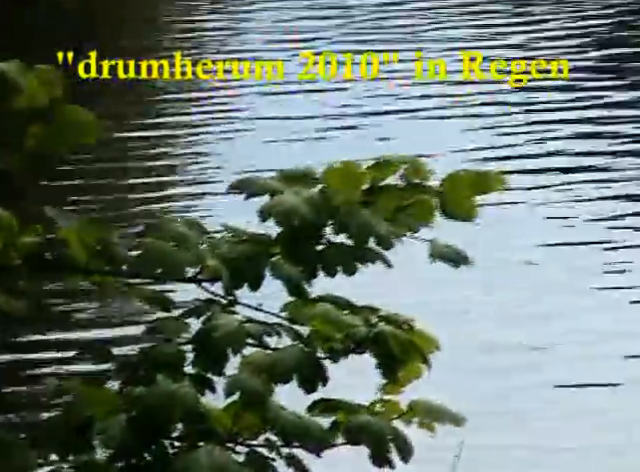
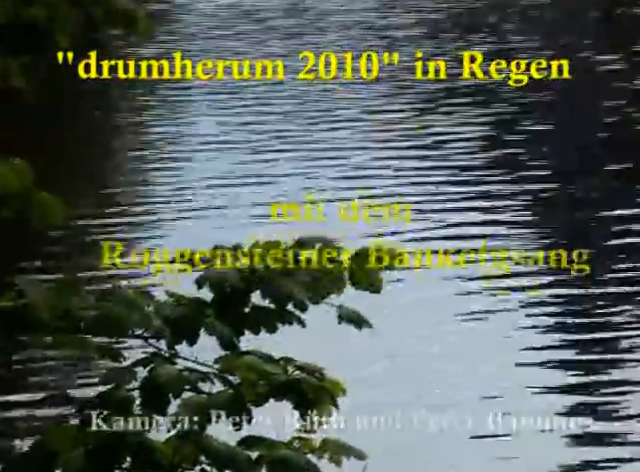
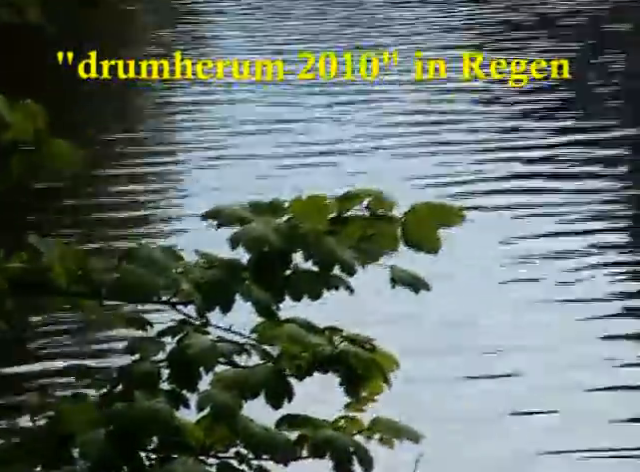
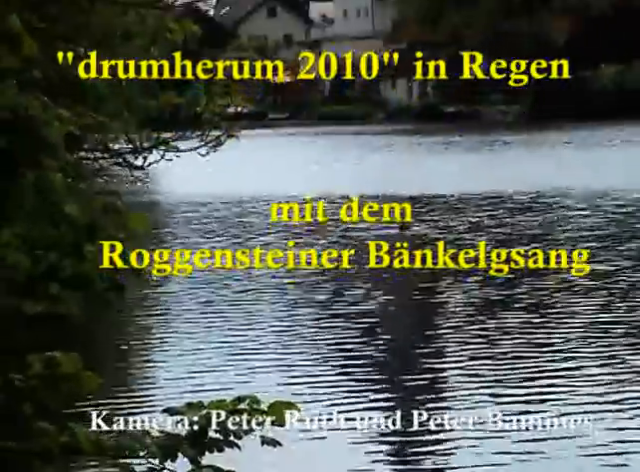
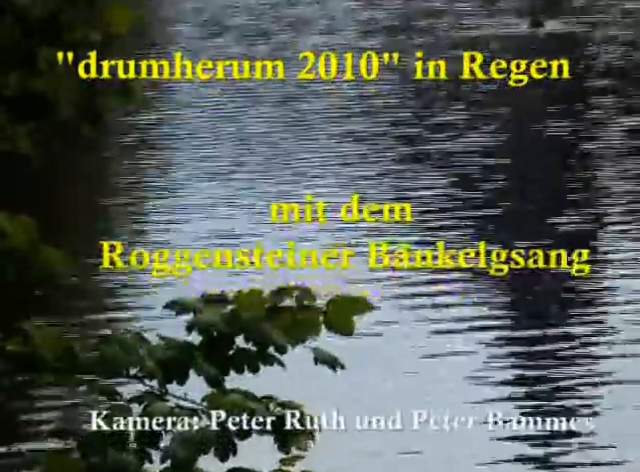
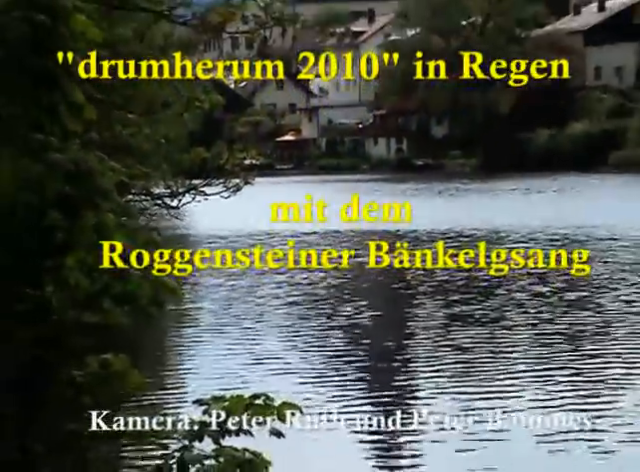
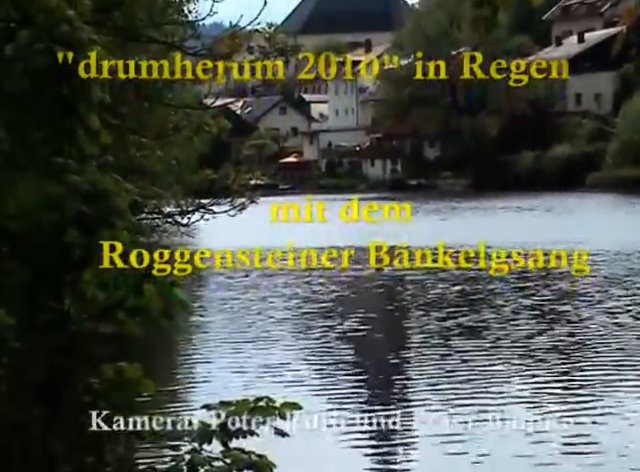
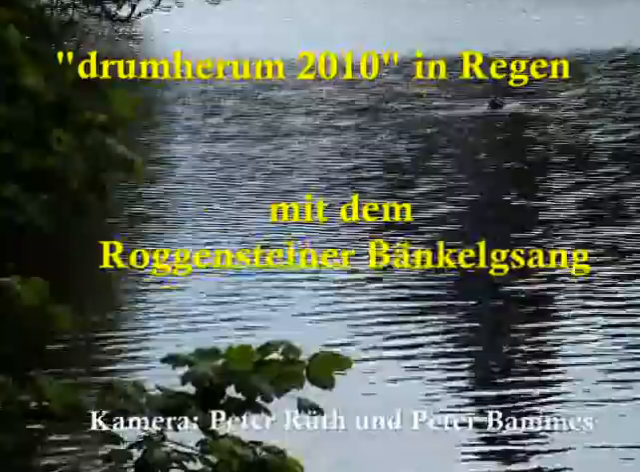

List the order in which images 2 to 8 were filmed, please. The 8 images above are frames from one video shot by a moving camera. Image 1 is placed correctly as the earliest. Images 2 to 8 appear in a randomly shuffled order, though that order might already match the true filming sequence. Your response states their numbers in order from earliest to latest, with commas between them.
3, 2, 5, 8, 4, 6, 7
